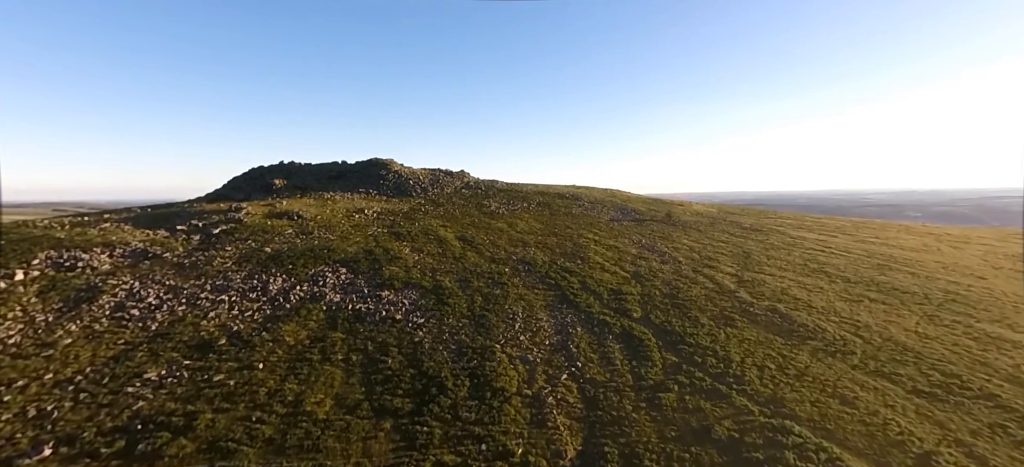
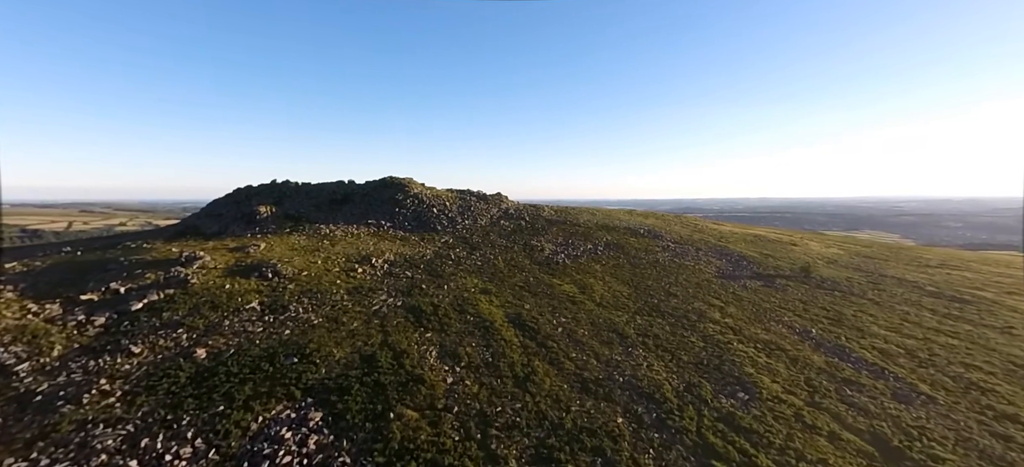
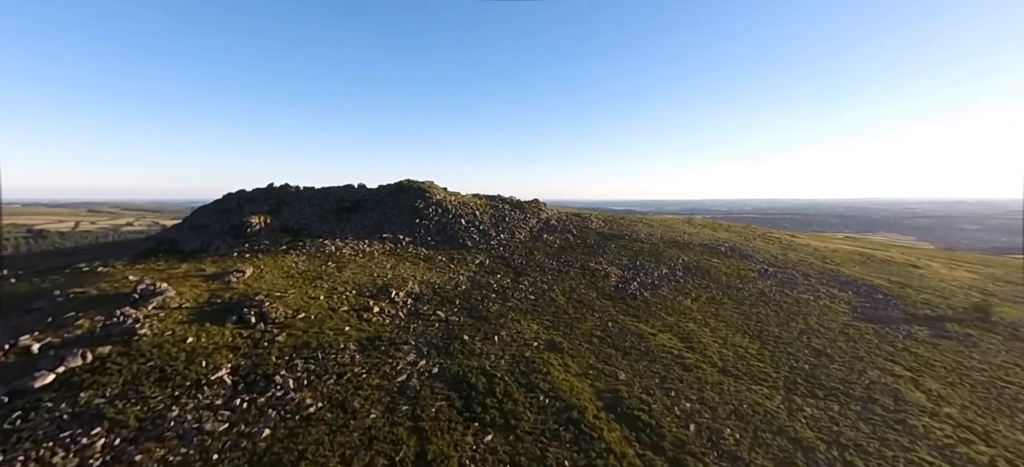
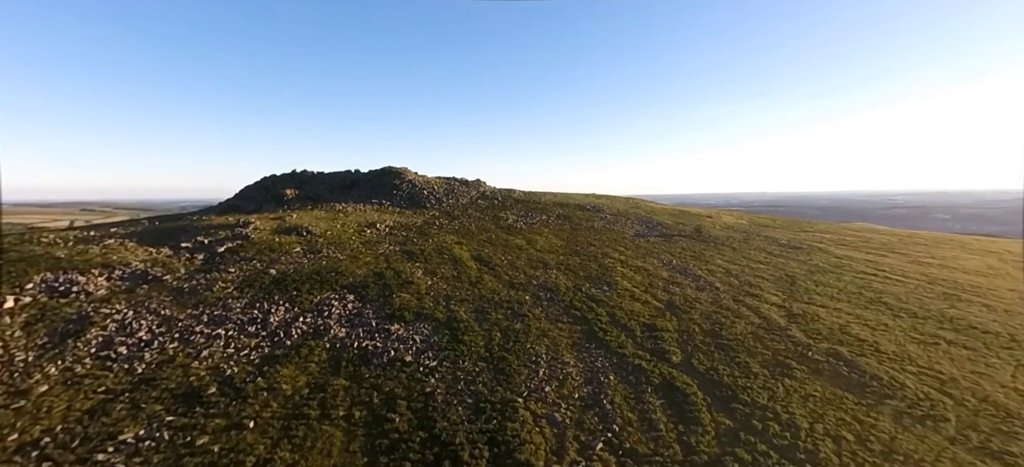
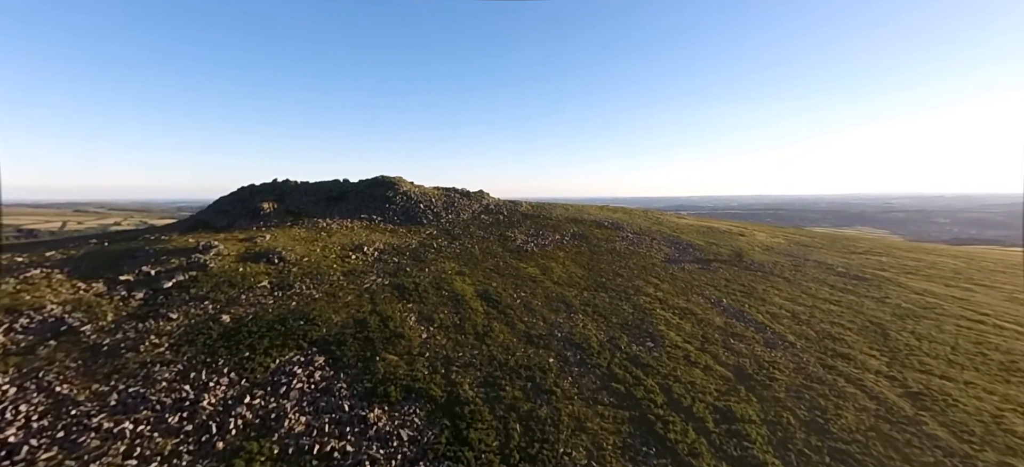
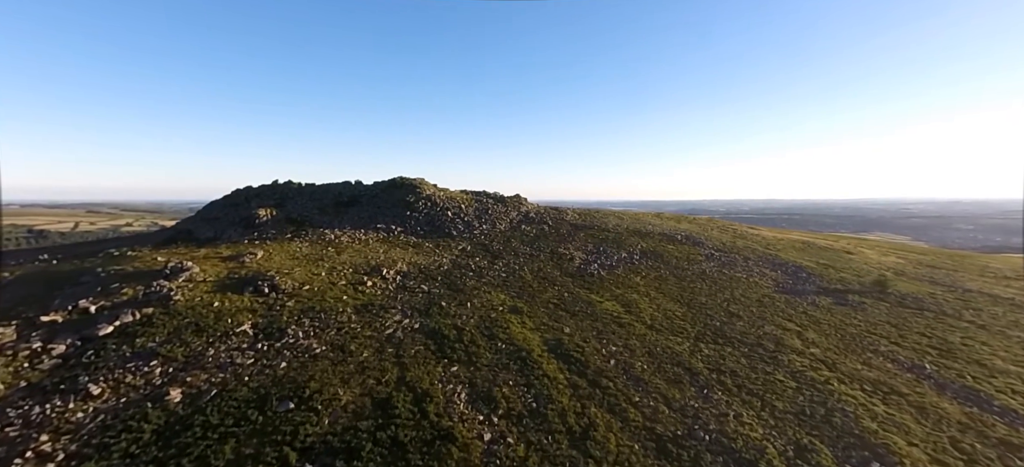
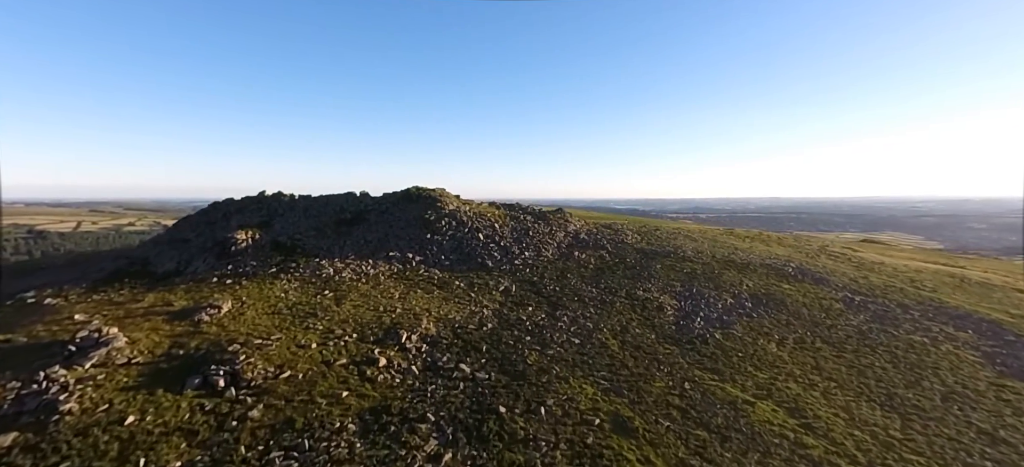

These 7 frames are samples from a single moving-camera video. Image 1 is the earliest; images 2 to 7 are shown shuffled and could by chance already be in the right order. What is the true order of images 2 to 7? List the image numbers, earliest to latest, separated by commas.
4, 5, 2, 6, 3, 7
